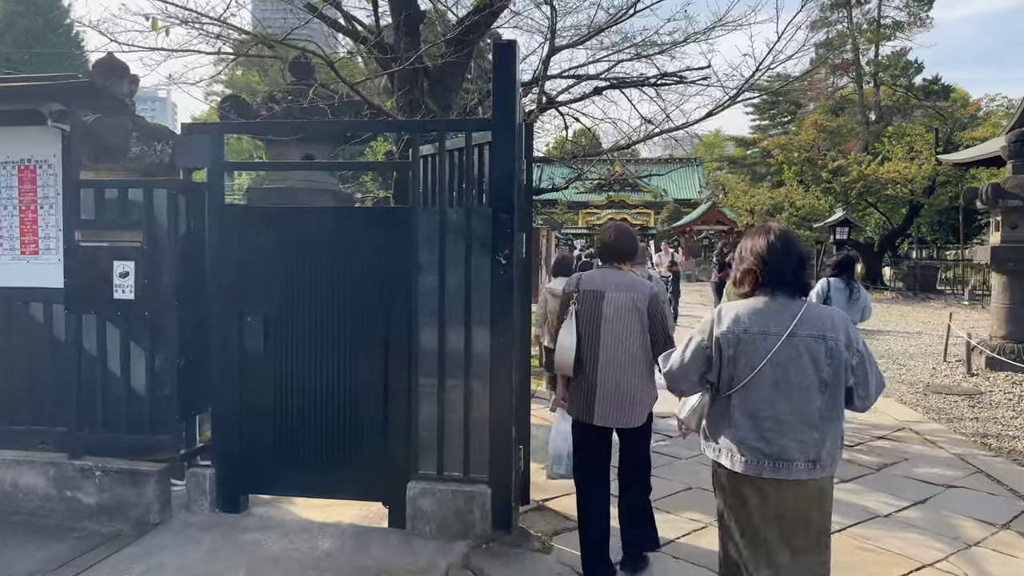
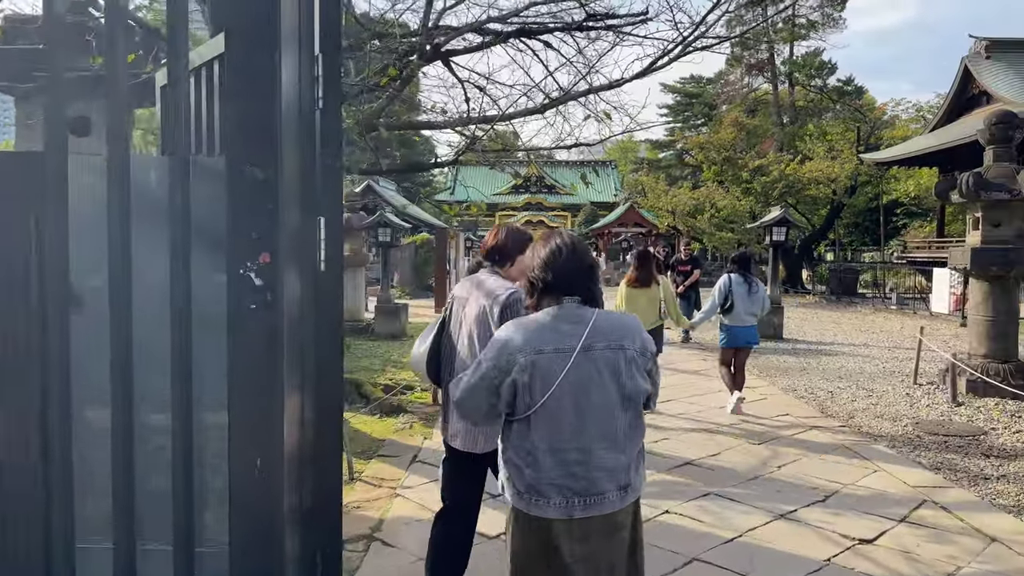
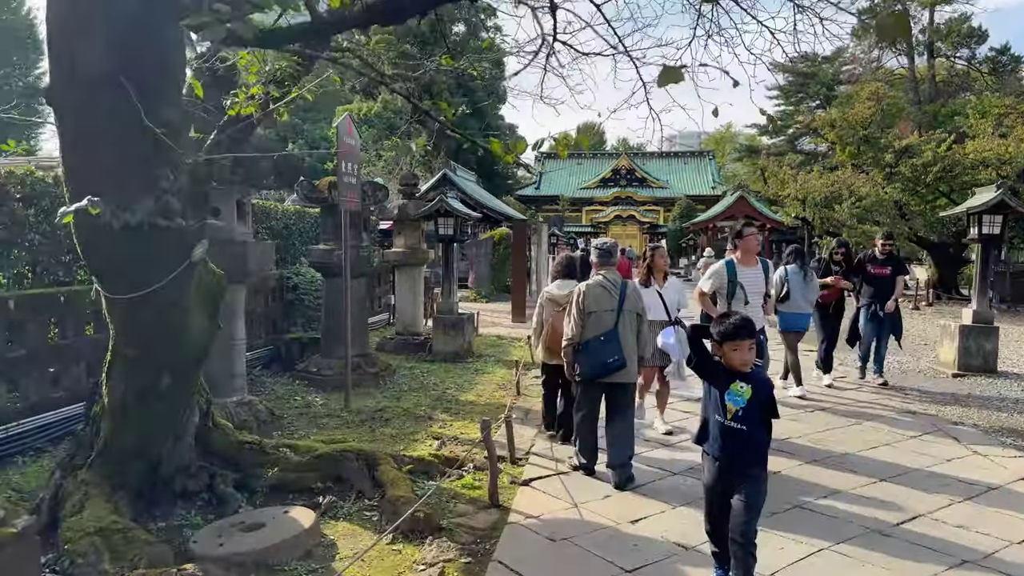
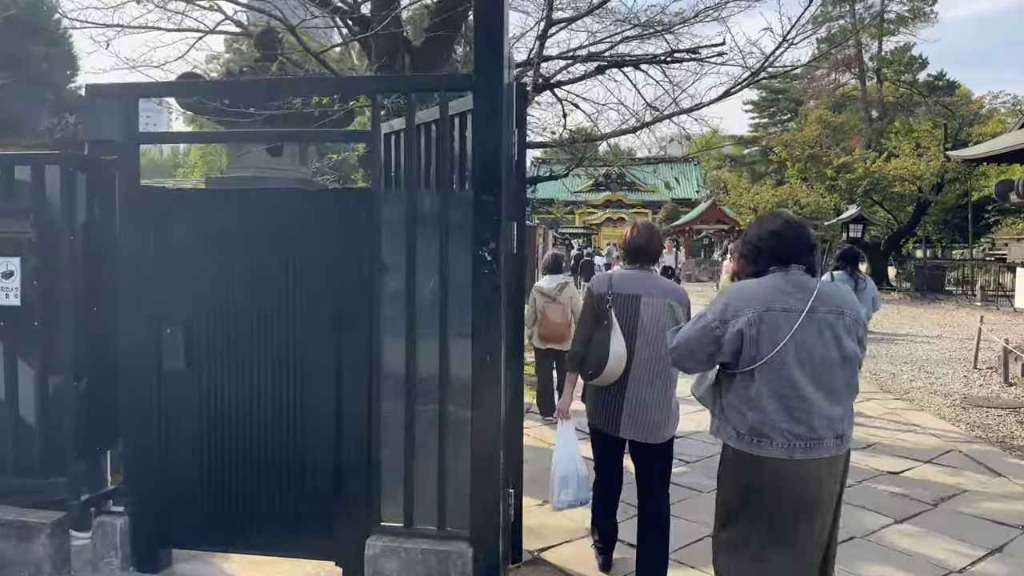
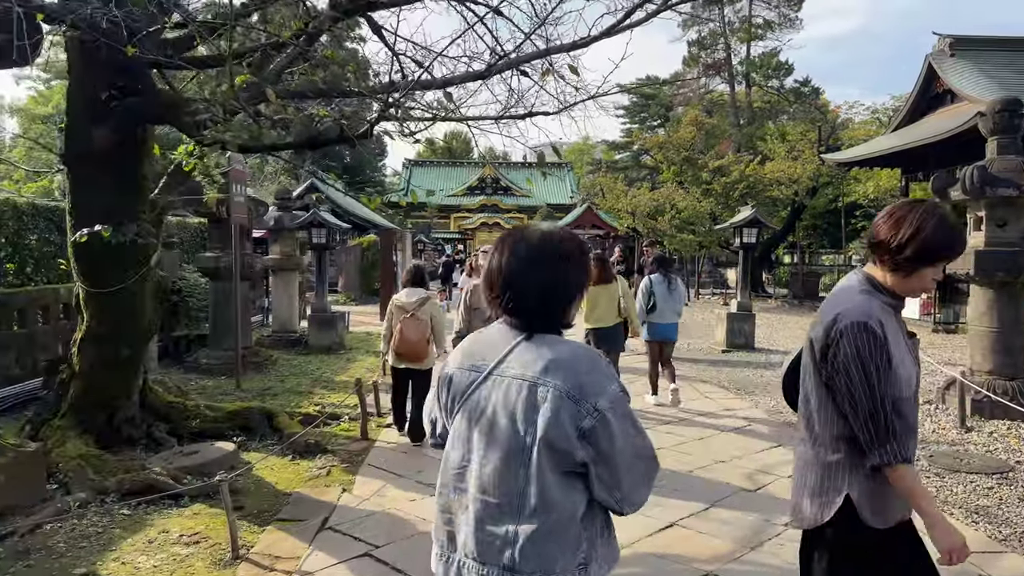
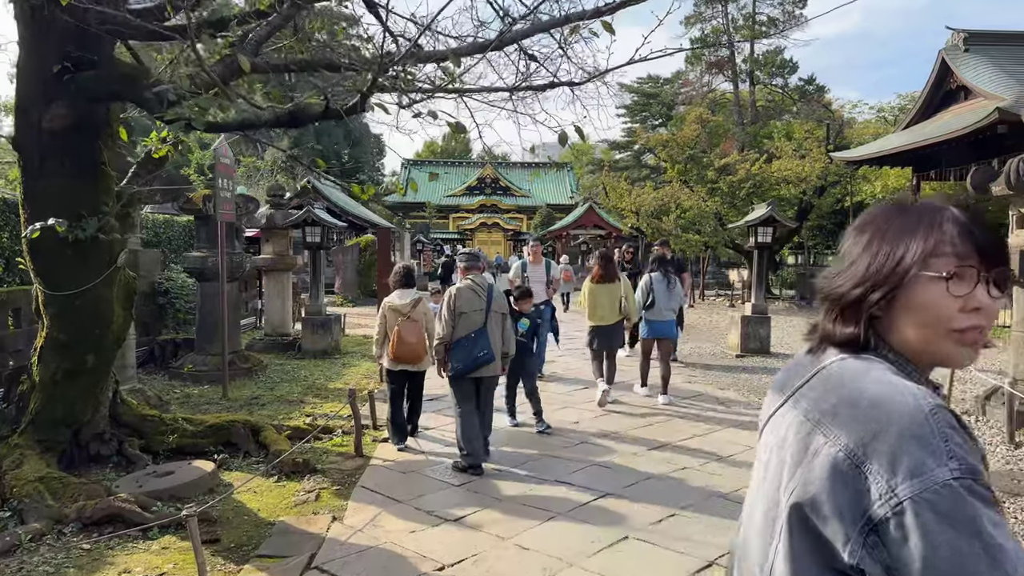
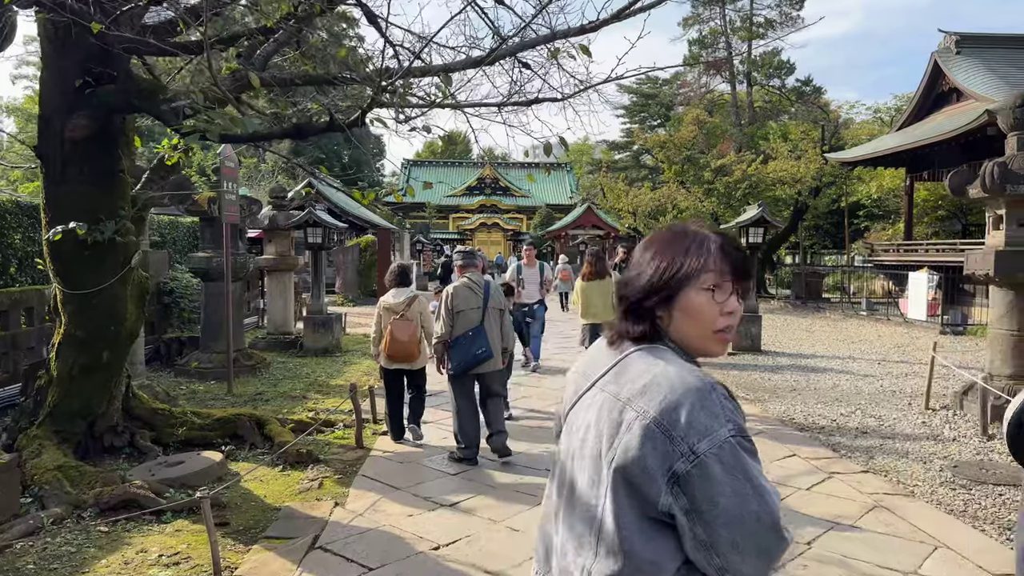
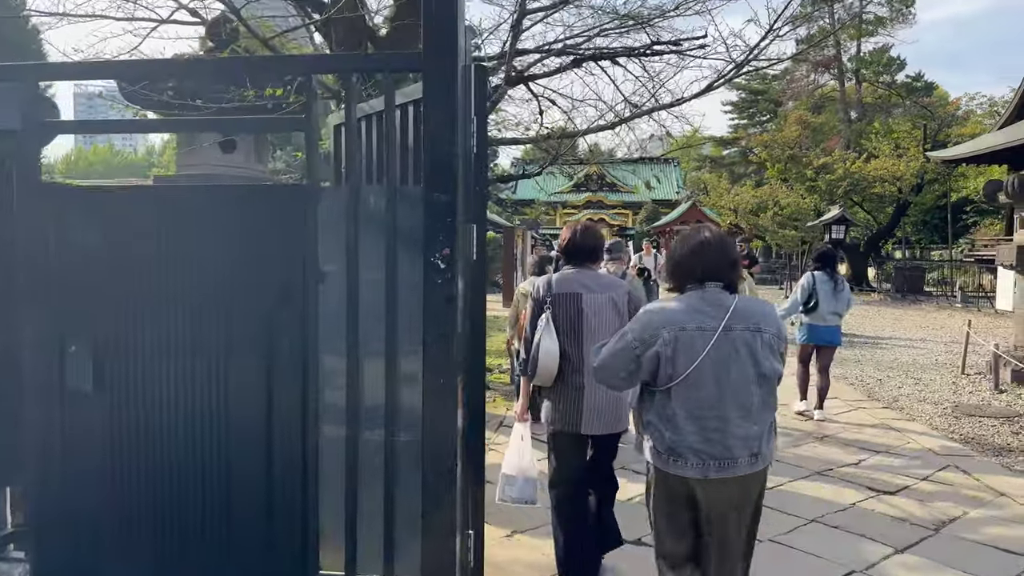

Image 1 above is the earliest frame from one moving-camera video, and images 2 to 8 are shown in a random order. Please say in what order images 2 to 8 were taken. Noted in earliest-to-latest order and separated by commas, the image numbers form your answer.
4, 8, 2, 5, 7, 6, 3
